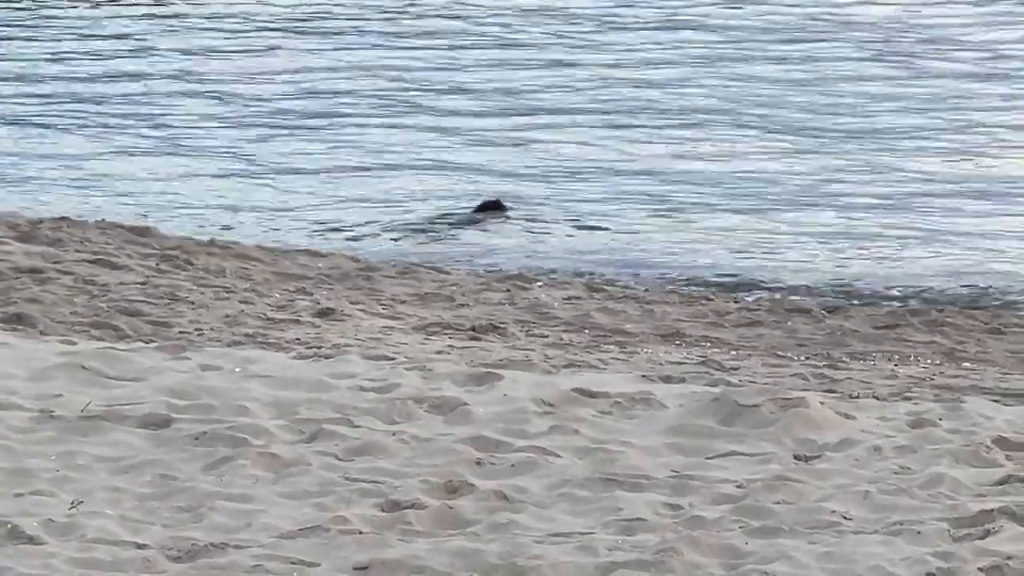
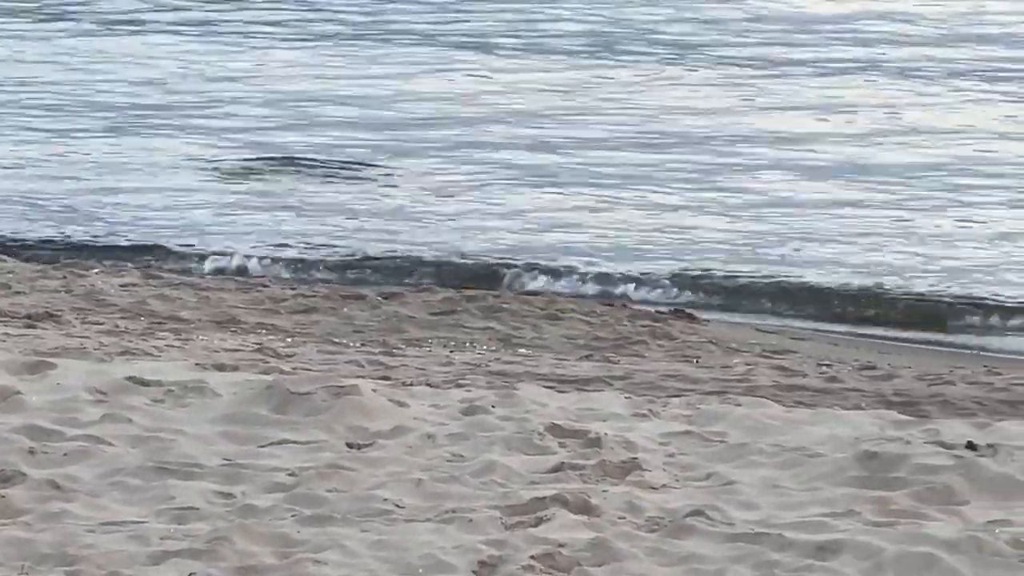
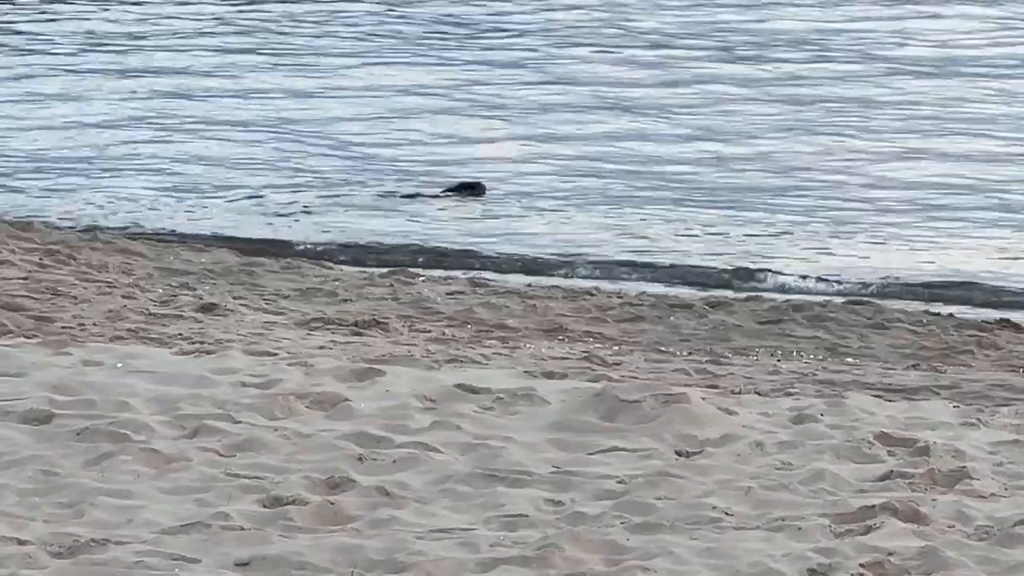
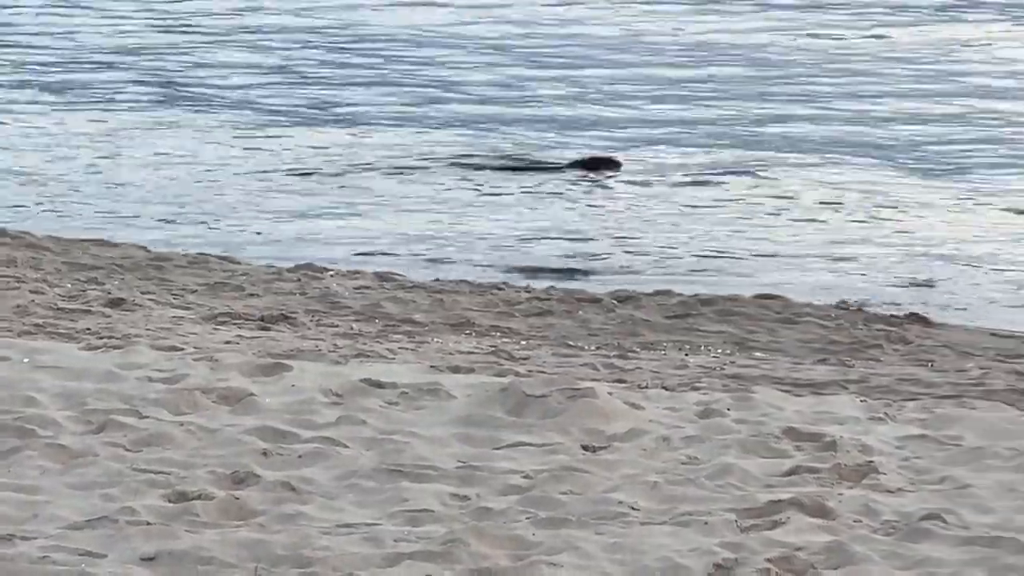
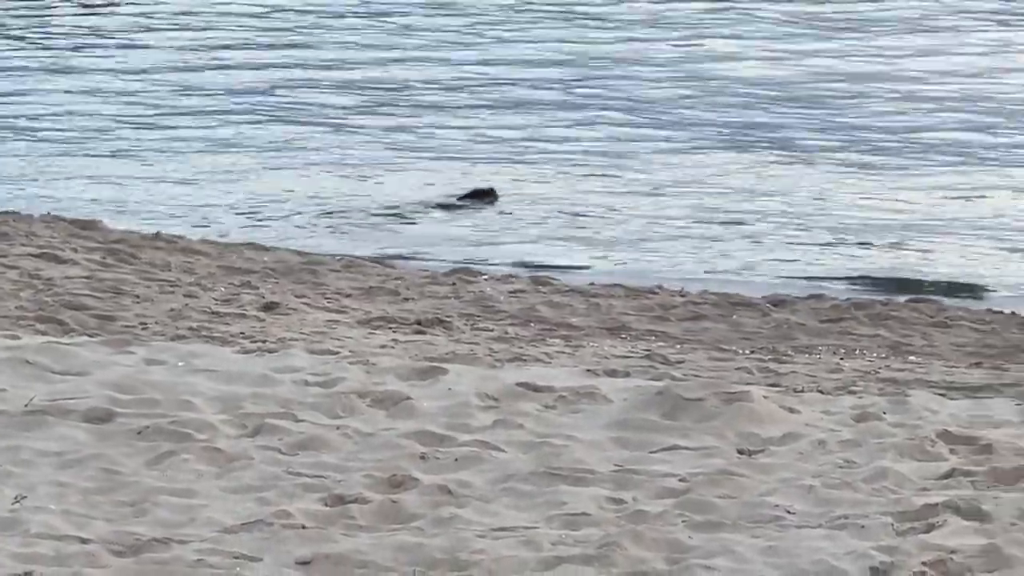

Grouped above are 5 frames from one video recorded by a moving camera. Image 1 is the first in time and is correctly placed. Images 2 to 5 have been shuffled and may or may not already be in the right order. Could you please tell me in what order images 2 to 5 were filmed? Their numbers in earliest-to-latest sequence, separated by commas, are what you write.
5, 3, 4, 2
